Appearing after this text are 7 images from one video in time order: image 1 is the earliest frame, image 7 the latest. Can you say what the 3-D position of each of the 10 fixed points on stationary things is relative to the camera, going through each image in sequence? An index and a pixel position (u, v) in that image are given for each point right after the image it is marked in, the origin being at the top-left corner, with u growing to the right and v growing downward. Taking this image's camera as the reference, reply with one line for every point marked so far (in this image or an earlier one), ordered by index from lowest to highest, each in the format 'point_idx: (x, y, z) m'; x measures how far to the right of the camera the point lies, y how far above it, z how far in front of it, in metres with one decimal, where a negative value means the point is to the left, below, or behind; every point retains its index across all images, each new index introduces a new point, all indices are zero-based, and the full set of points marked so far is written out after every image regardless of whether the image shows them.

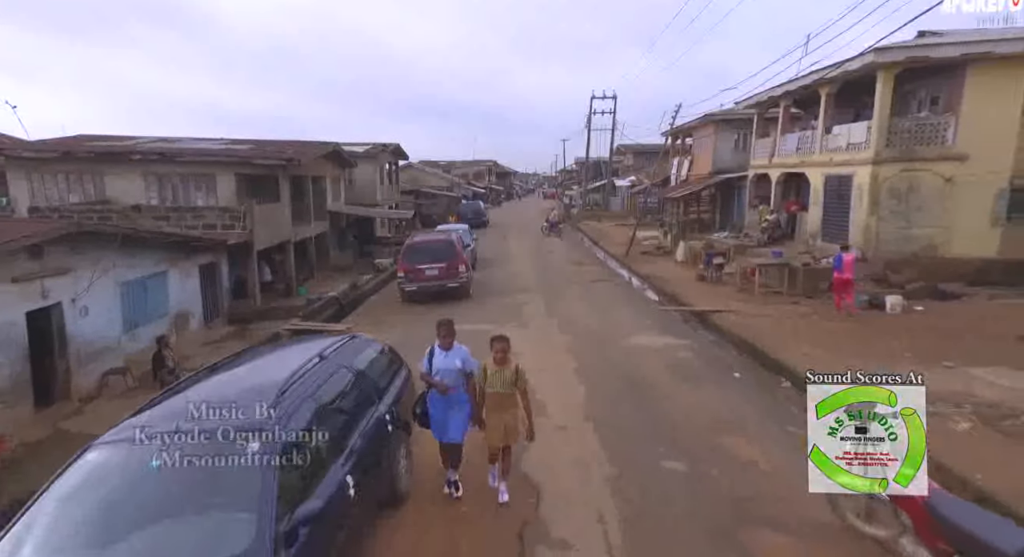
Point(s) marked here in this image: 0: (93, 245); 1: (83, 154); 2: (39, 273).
0: (-8.0, +0.6, +10.1) m
1: (-13.5, +3.9, +16.6) m
2: (-7.9, +0.1, +8.8) m
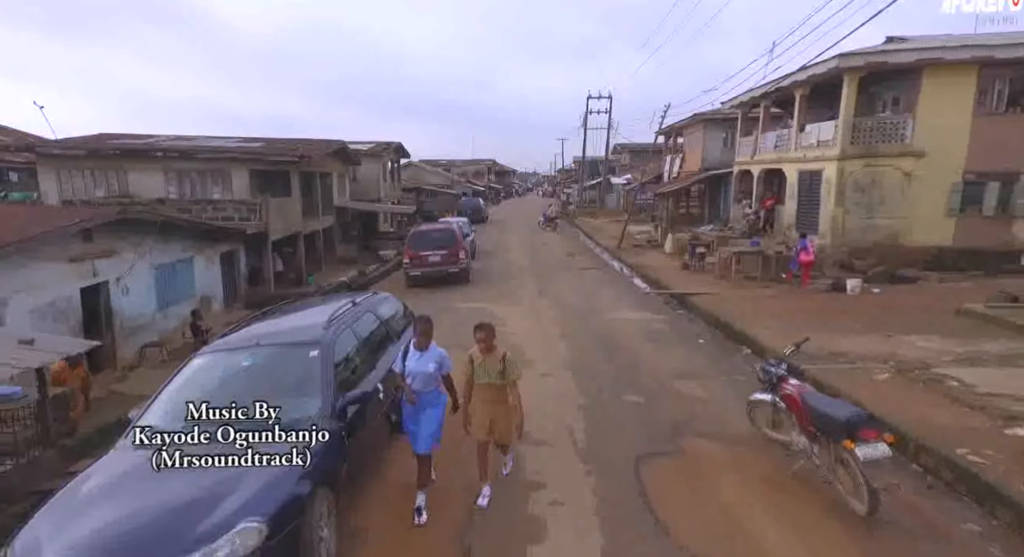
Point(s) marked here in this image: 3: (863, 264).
0: (-8.2, +1.0, +11.3) m
1: (-13.6, +4.3, +17.8) m
2: (-8.0, +0.4, +10.0) m
3: (+9.6, +0.4, +14.3) m
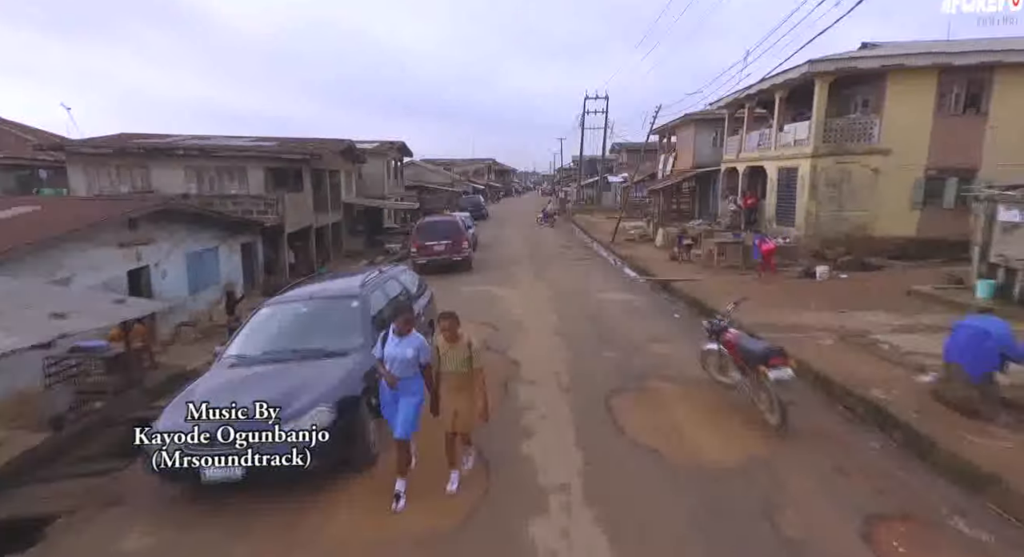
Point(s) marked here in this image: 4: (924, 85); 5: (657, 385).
0: (-8.2, +1.3, +12.6) m
1: (-13.7, +4.7, +19.1) m
2: (-8.0, +0.8, +11.2) m
3: (+9.5, +0.7, +15.6) m
4: (+11.7, +5.5, +15.0) m
5: (+1.8, -1.3, +6.5) m
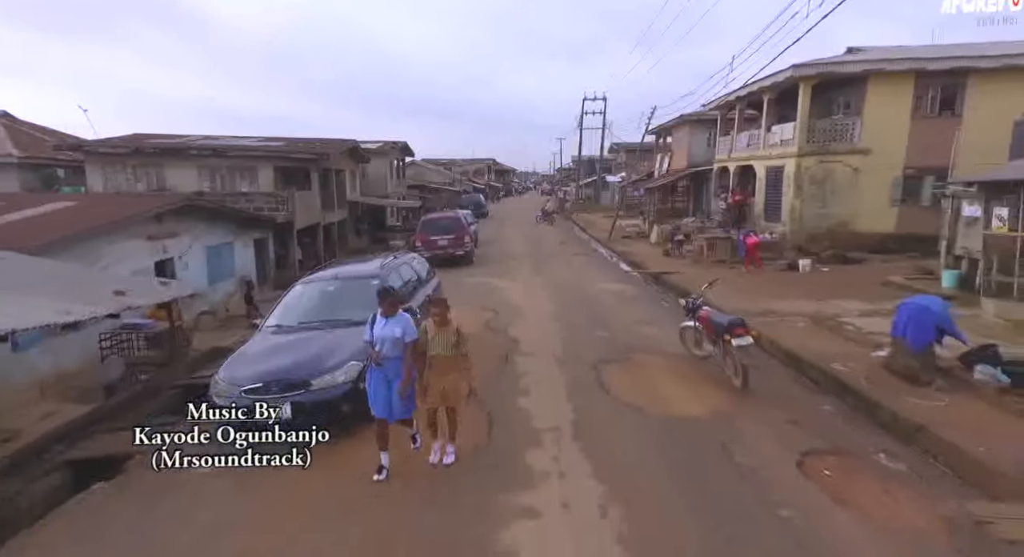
0: (-8.2, +1.6, +13.4) m
1: (-13.7, +4.9, +19.9) m
2: (-8.0, +1.0, +12.1) m
3: (+9.5, +1.0, +16.4) m
4: (+11.7, +5.7, +15.8) m
5: (+1.8, -1.1, +7.3) m
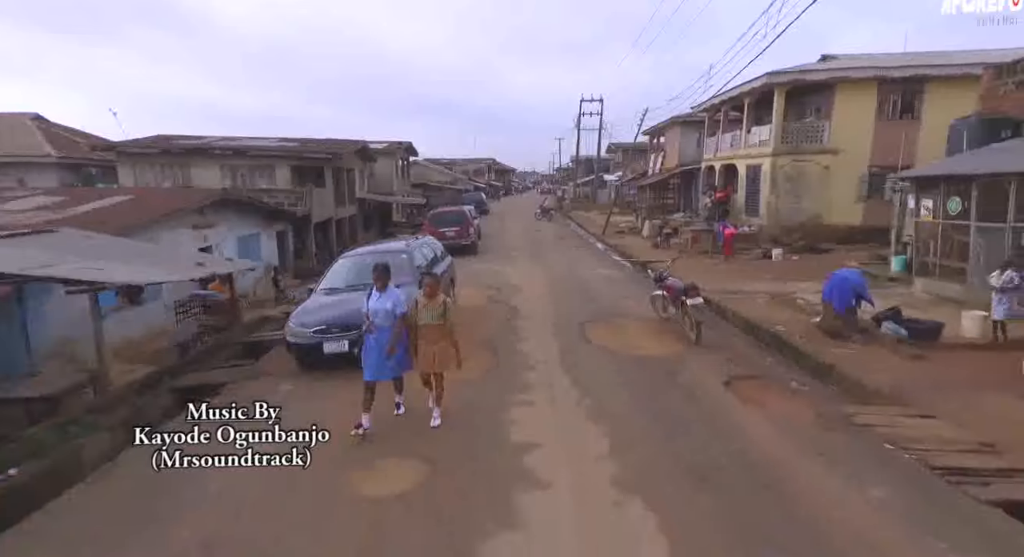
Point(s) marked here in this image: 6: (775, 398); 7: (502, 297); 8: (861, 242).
0: (-8.2, +1.9, +15.0) m
1: (-13.7, +5.3, +21.5) m
2: (-8.0, +1.4, +13.7) m
3: (+9.5, +1.3, +18.0) m
4: (+11.7, +6.1, +17.4) m
5: (+1.8, -0.7, +9.0) m
6: (+3.0, -1.4, +6.0) m
7: (-0.2, -0.4, +10.8) m
8: (+11.9, +1.2, +18.1) m
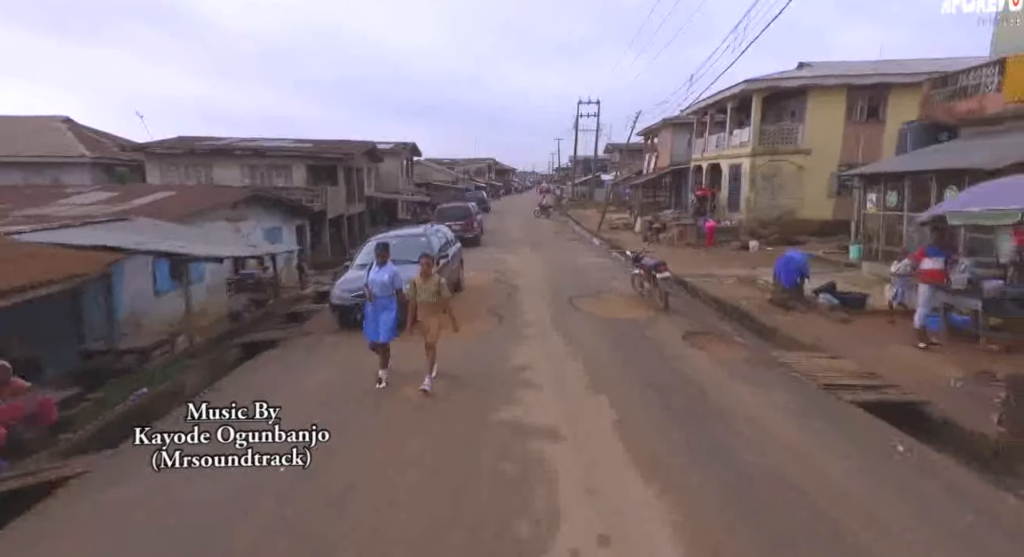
0: (-8.2, +2.3, +16.6) m
1: (-13.7, +5.6, +23.2) m
2: (-8.0, +1.8, +15.3) m
3: (+9.5, +1.7, +19.7) m
4: (+11.7, +6.5, +19.1) m
5: (+1.8, -0.3, +10.6) m
6: (+3.0, -1.0, +7.6) m
7: (-0.2, 0.0, +12.5) m
8: (+11.9, +1.6, +19.7) m
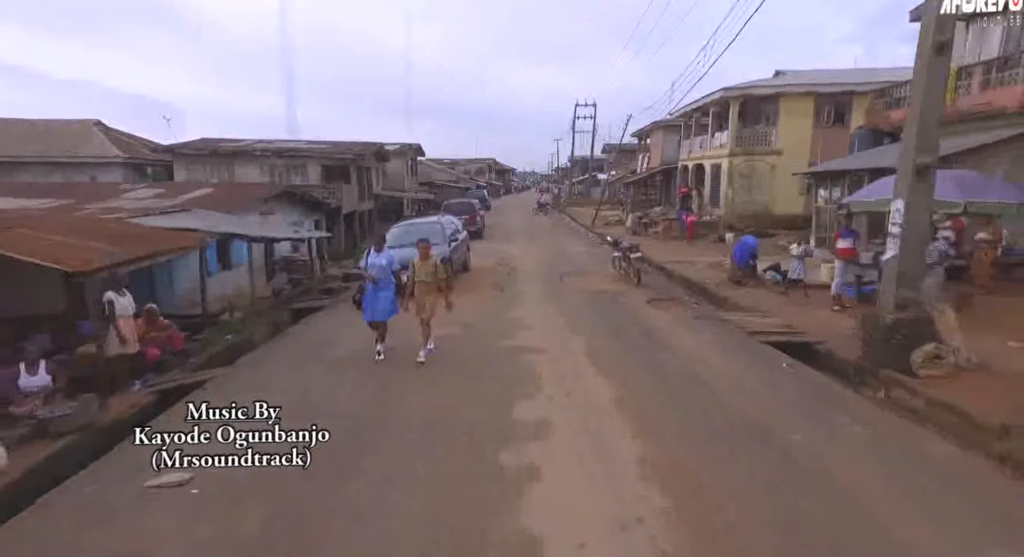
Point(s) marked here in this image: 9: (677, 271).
0: (-8.2, +2.7, +18.6) m
1: (-13.7, +6.1, +25.1) m
2: (-8.0, +2.2, +17.3) m
3: (+9.5, +2.2, +21.7) m
4: (+11.7, +6.9, +21.0) m
5: (+1.8, +0.1, +12.6) m
6: (+3.0, -0.6, +9.6) m
7: (-0.2, +0.4, +14.4) m
8: (+11.9, +2.0, +21.7) m
9: (+4.4, +0.2, +14.3) m
